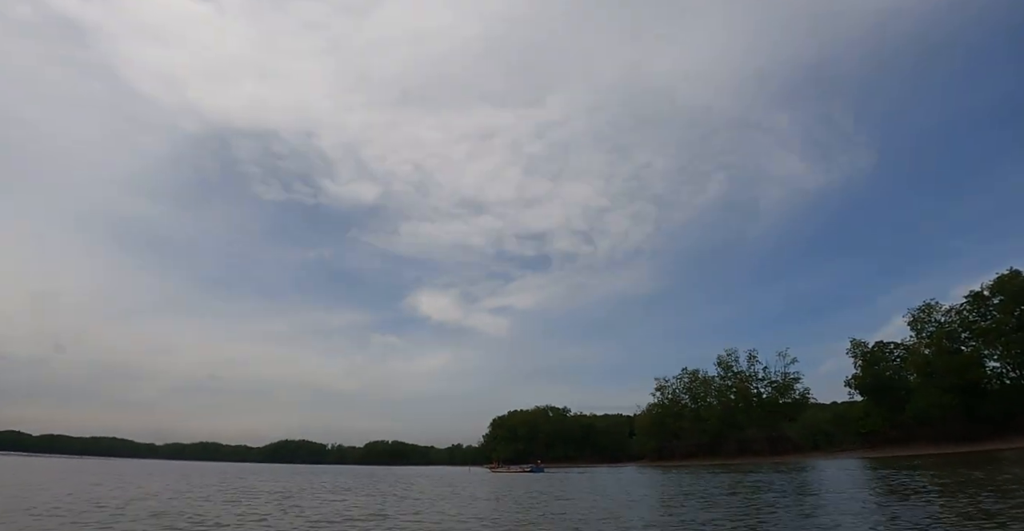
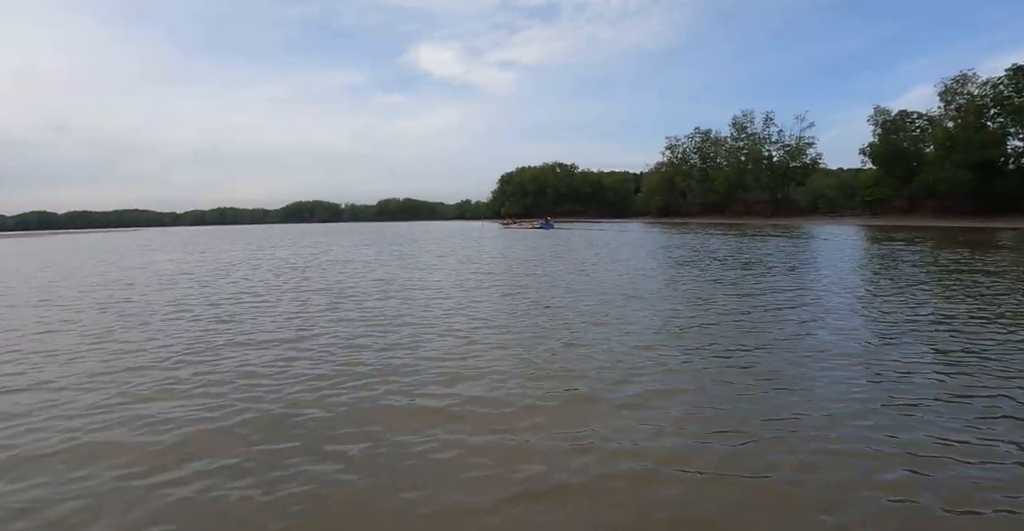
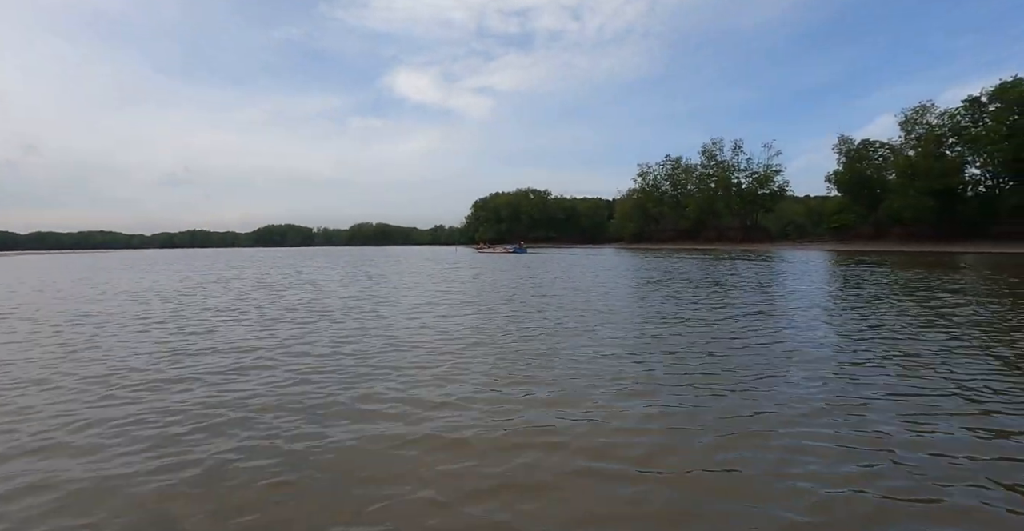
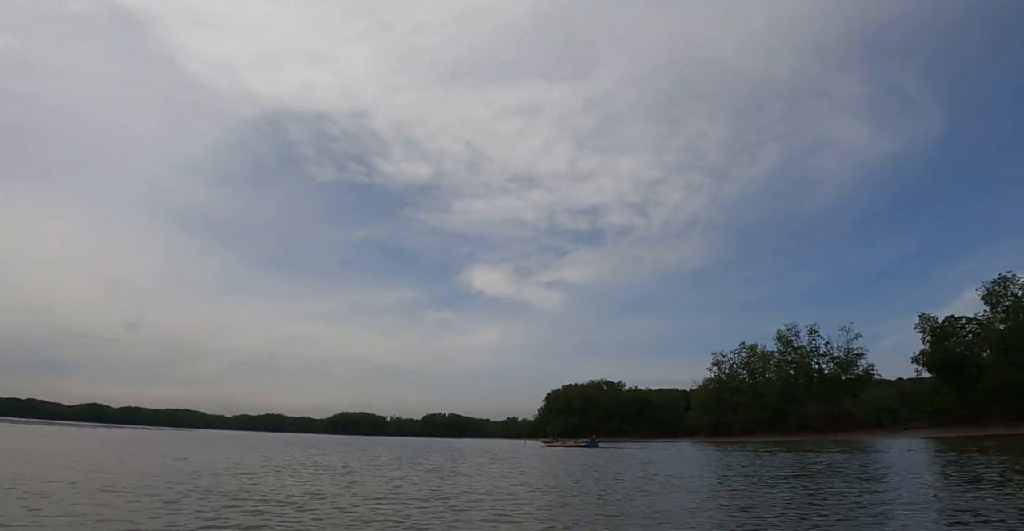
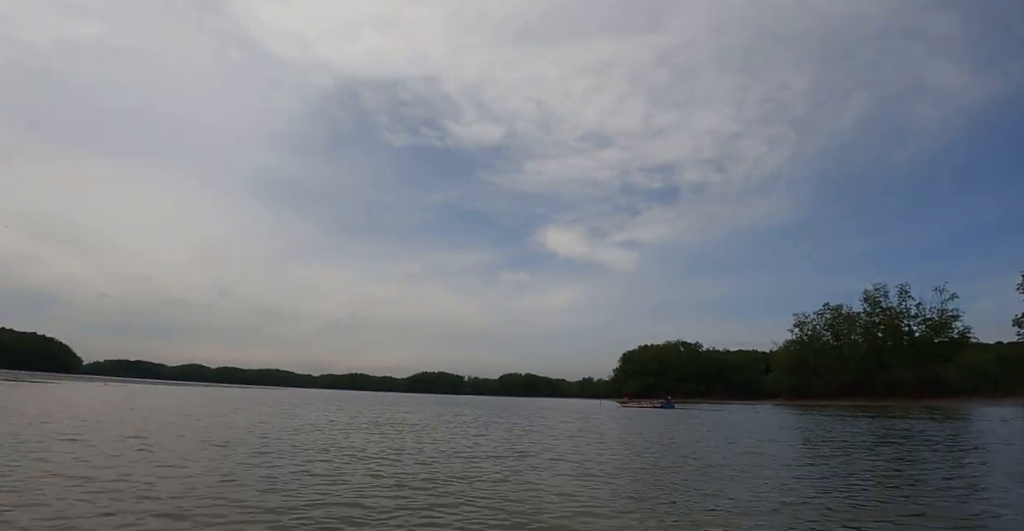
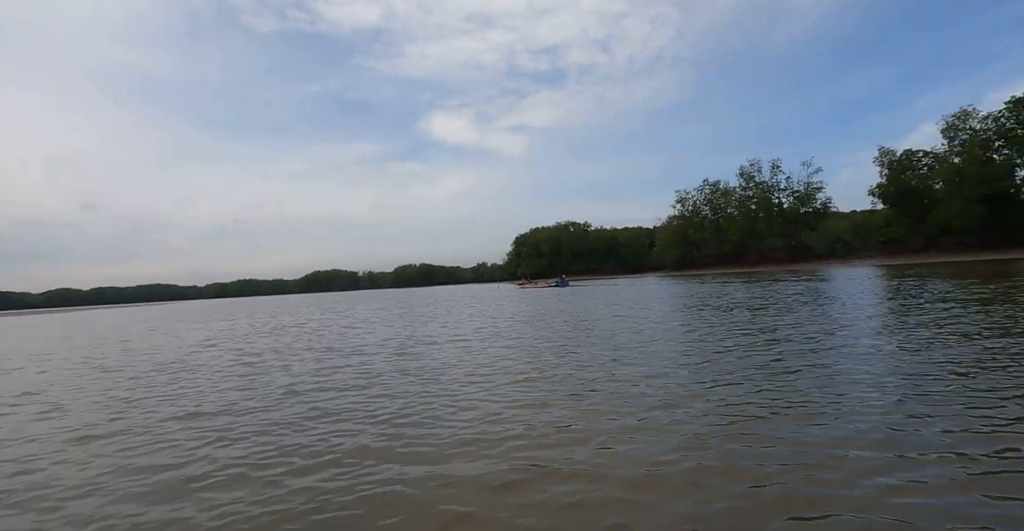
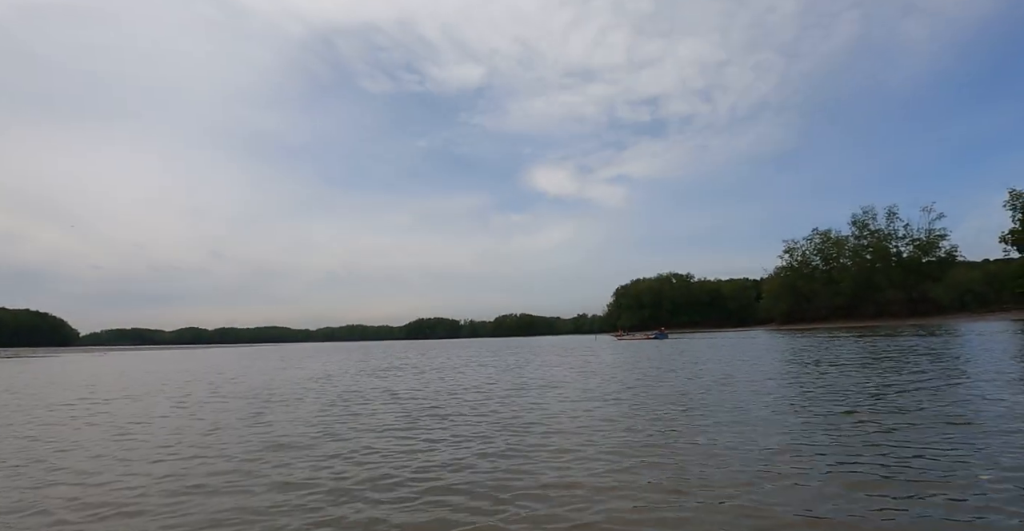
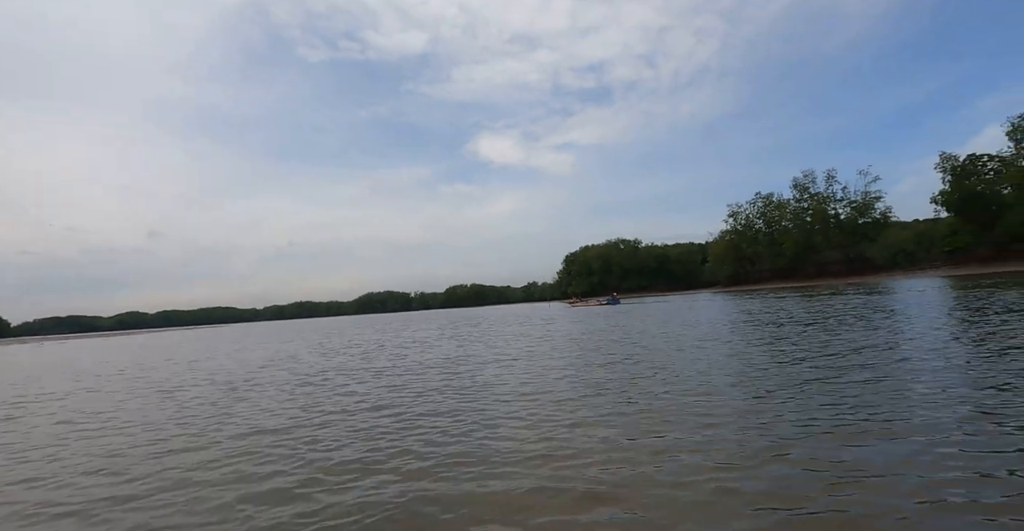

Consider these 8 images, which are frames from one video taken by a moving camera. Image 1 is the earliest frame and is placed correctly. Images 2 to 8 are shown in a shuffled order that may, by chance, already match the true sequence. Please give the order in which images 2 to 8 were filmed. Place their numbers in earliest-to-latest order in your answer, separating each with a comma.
4, 5, 7, 8, 6, 3, 2
